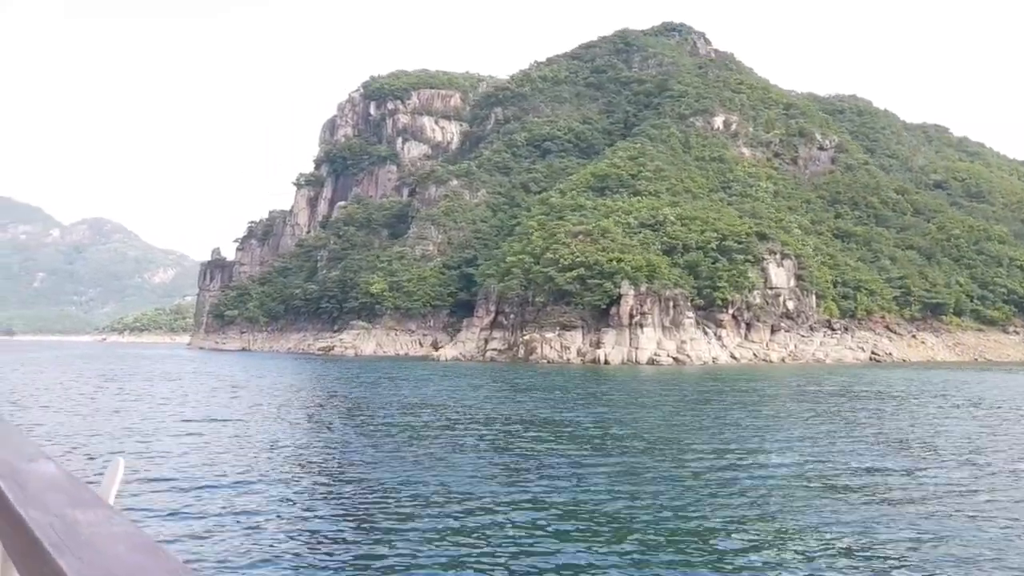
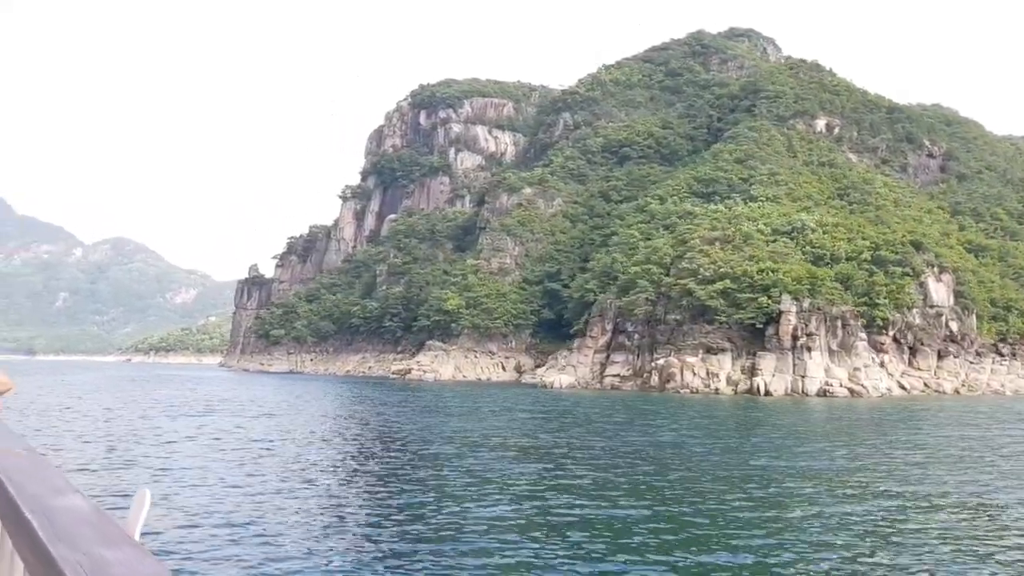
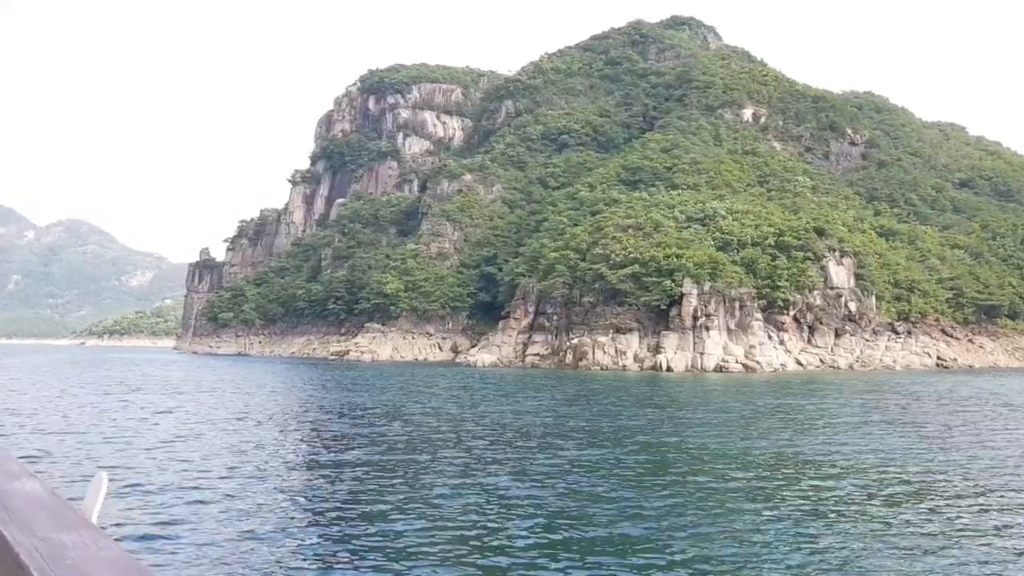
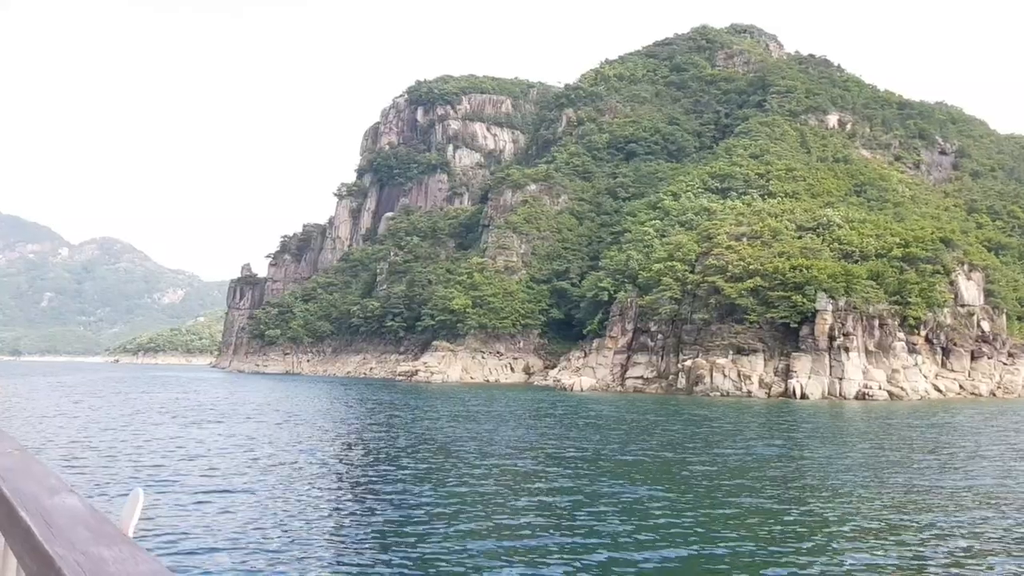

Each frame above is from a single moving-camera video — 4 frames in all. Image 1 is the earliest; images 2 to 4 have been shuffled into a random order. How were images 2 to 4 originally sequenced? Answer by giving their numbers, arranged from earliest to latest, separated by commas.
3, 2, 4
